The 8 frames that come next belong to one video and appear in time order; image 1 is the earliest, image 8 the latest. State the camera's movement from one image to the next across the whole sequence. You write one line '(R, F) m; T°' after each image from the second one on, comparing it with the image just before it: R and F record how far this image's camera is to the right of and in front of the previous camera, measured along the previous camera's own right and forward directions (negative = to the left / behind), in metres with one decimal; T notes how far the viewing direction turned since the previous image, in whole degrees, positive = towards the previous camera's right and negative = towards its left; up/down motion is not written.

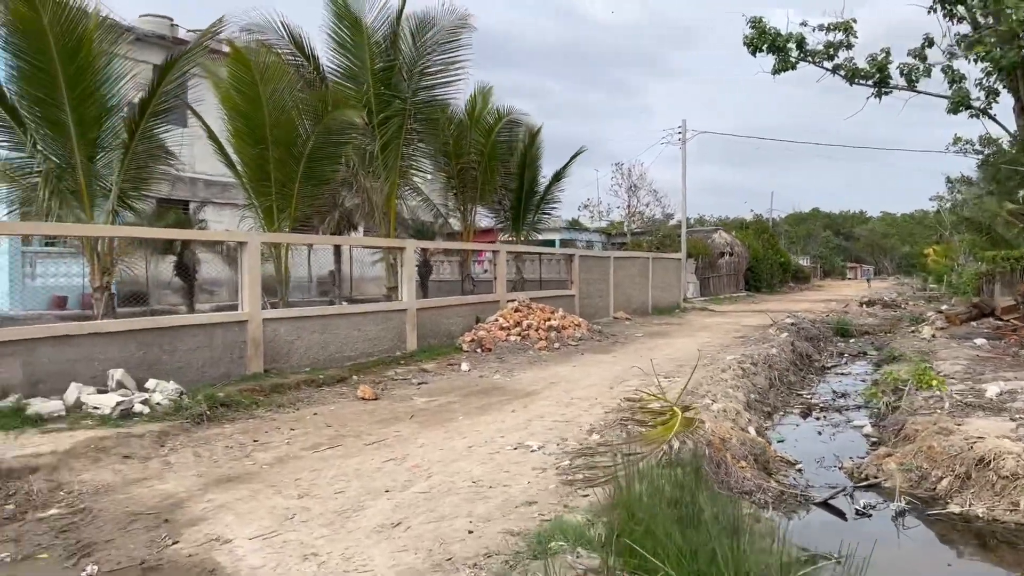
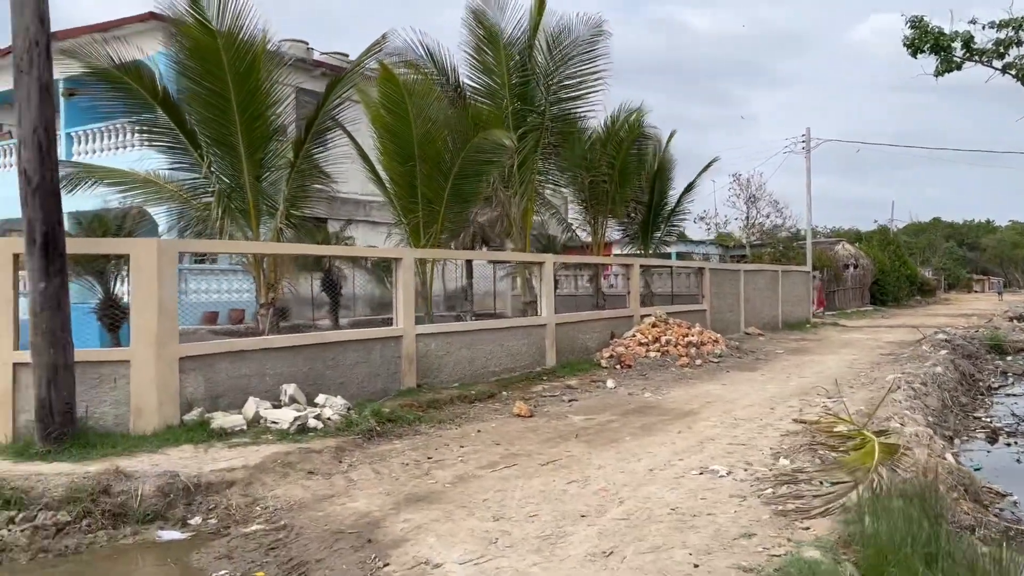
(-0.6, +0.2) m; -7°
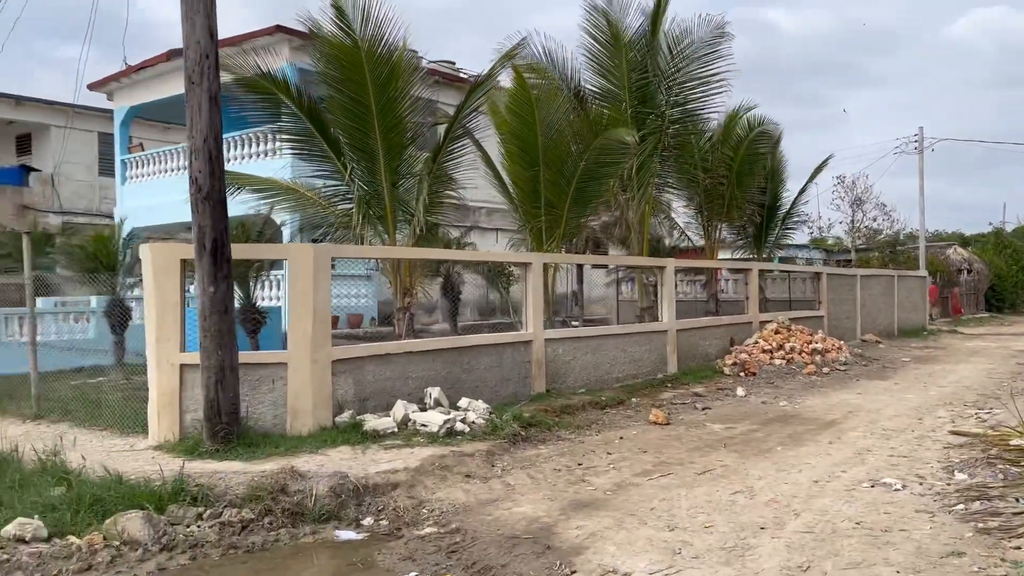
(-0.5, 0.0) m; -6°
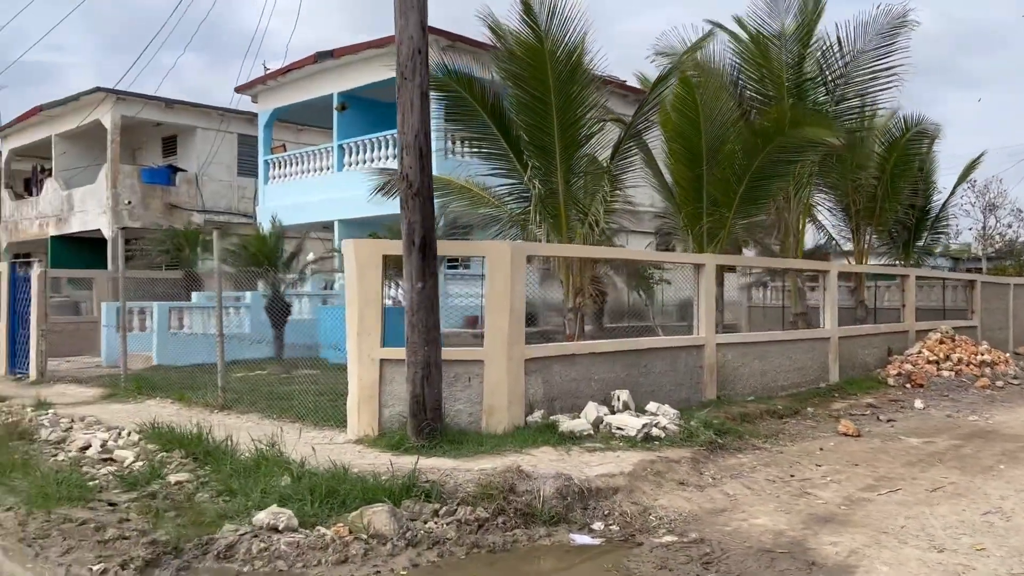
(-0.9, +0.1) m; -6°
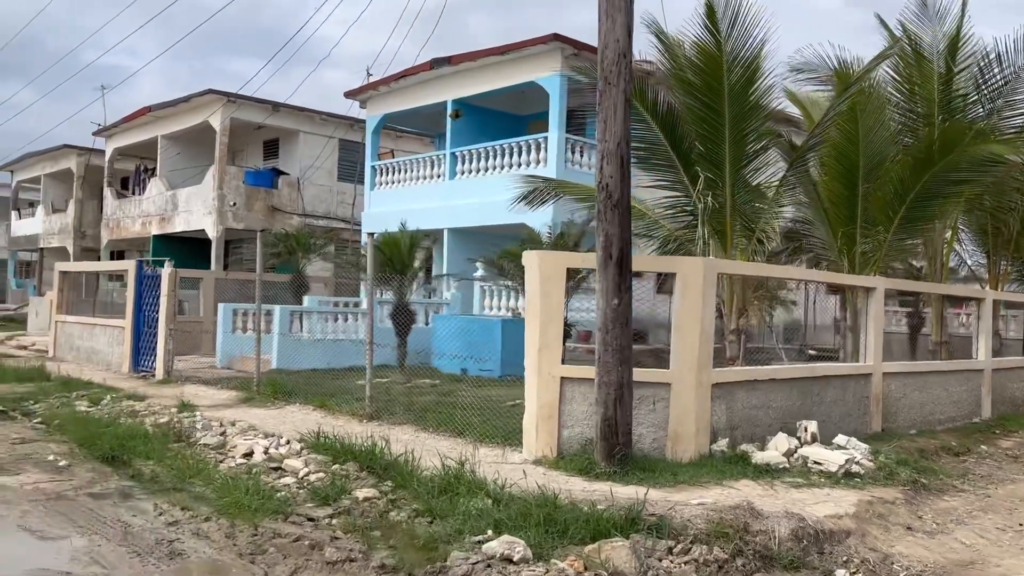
(-1.1, +0.3) m; -4°
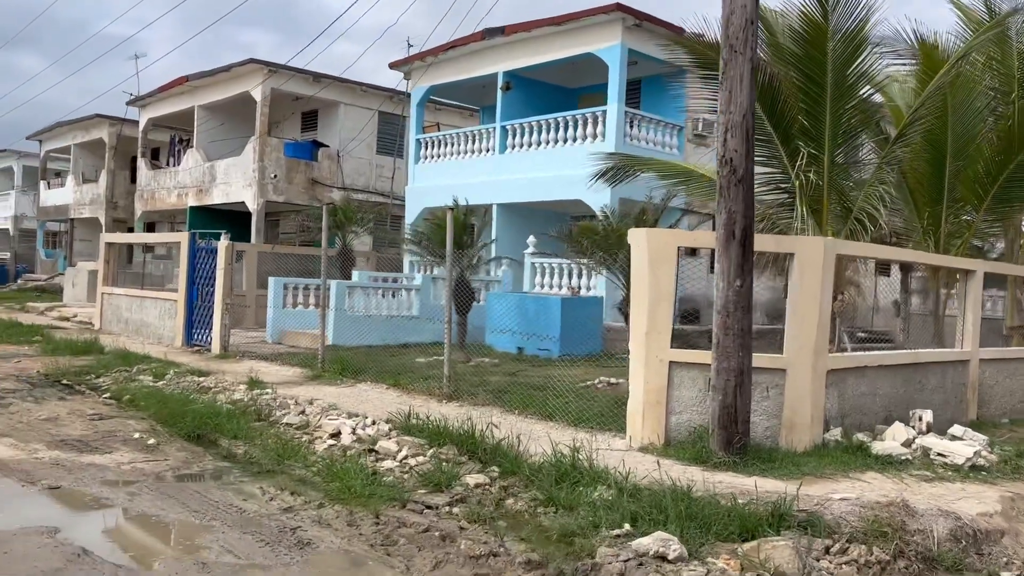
(-0.7, +0.3) m; -1°
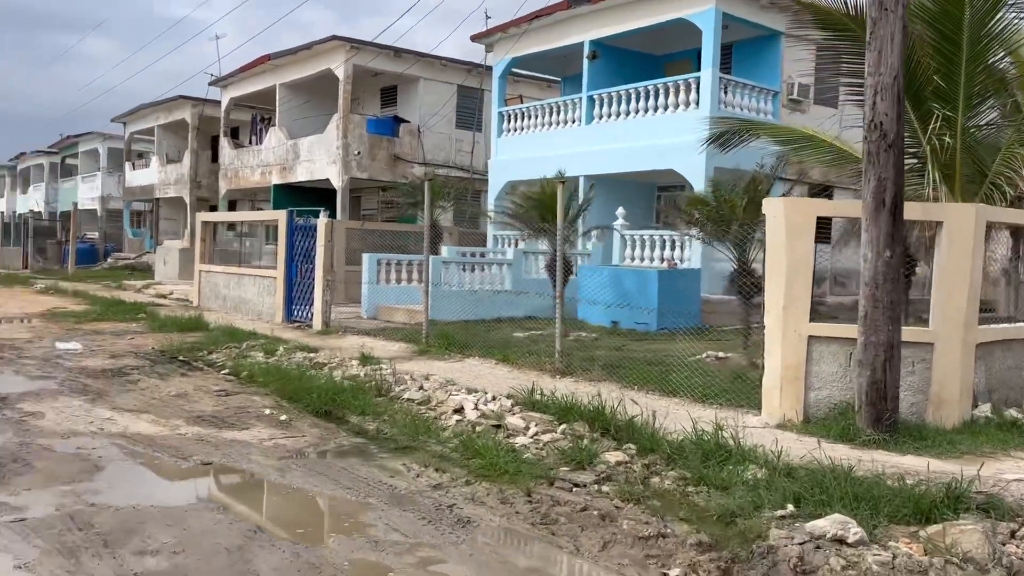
(-0.5, +0.1) m; -4°
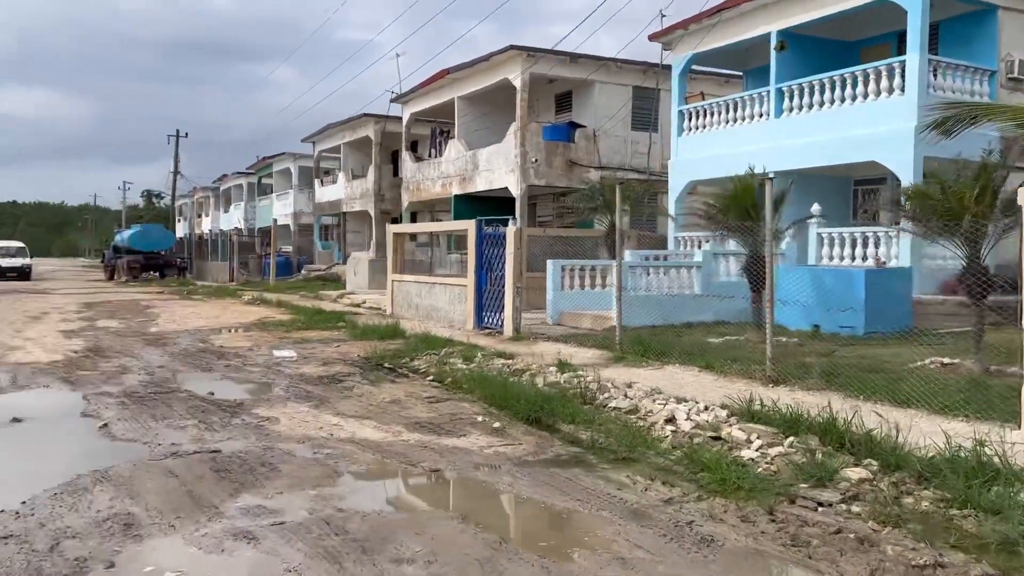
(-0.4, +0.1) m; -11°
